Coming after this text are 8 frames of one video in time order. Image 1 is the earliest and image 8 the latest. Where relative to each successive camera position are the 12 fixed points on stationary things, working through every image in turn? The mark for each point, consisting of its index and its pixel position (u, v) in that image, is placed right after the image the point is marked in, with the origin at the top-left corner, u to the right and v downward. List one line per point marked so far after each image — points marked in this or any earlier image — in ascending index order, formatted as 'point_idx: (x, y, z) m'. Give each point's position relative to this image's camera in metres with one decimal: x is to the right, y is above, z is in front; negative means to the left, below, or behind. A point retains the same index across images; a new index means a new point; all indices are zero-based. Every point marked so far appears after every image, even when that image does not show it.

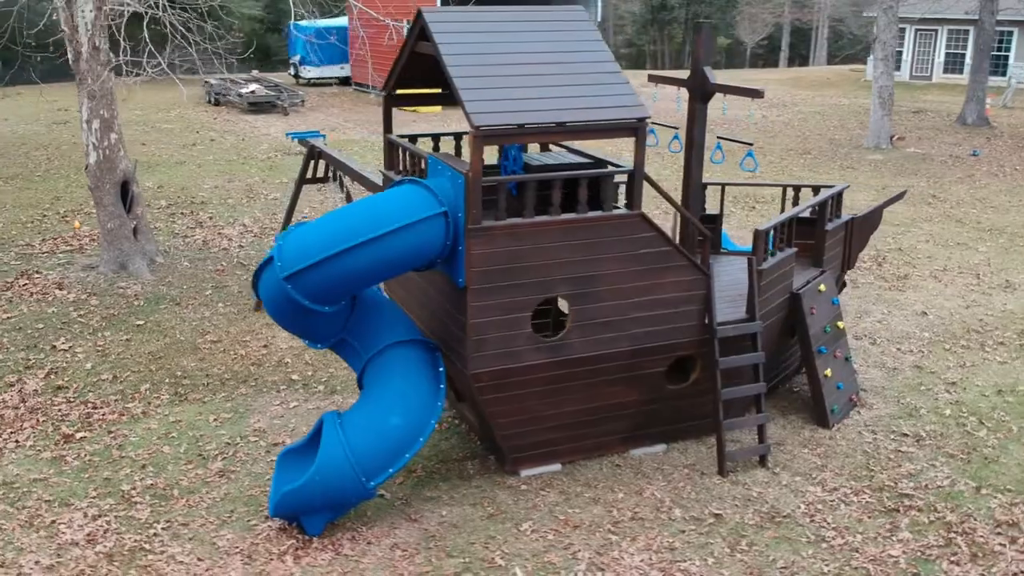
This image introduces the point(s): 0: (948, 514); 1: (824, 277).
0: (+2.7, -1.4, +6.1) m
1: (+2.3, +0.1, +7.4) m
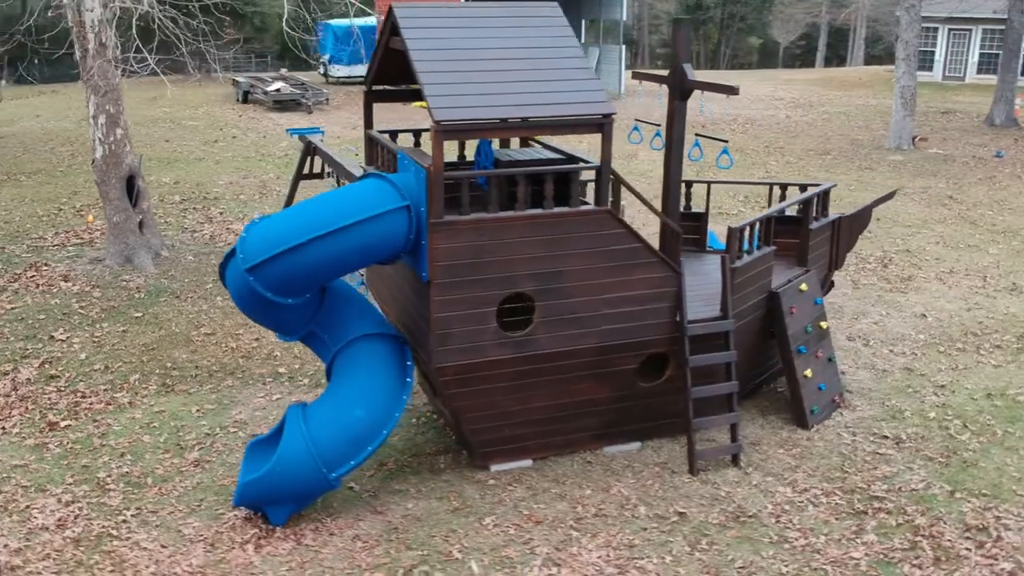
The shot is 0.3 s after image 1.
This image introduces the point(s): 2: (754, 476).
0: (+2.4, -1.4, +6.0) m
1: (+2.1, +0.1, +7.4) m
2: (+1.6, -1.2, +6.5) m
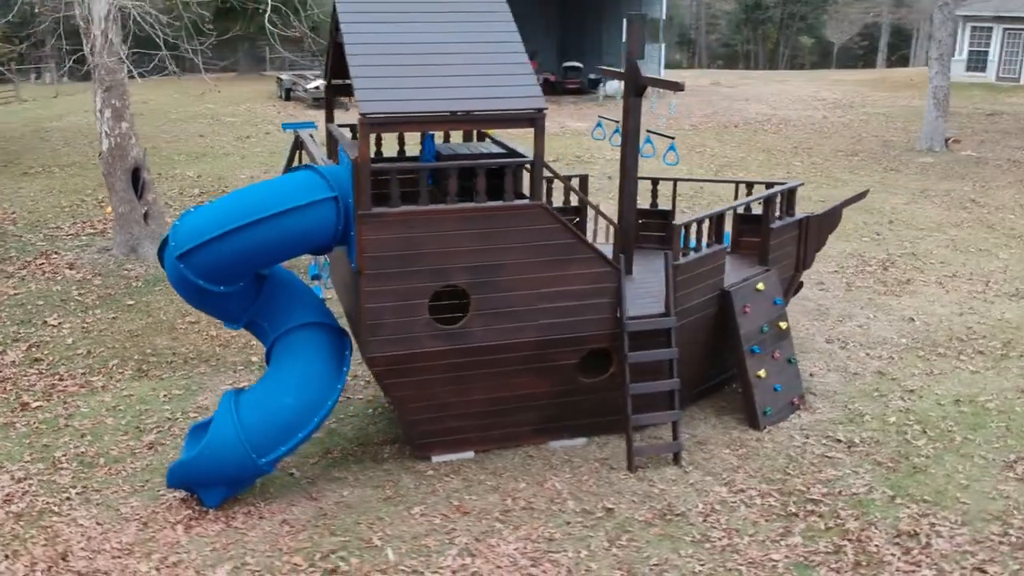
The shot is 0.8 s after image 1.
0: (+2.0, -1.4, +5.9) m
1: (+1.8, +0.1, +7.3) m
2: (+1.2, -1.2, +6.5) m
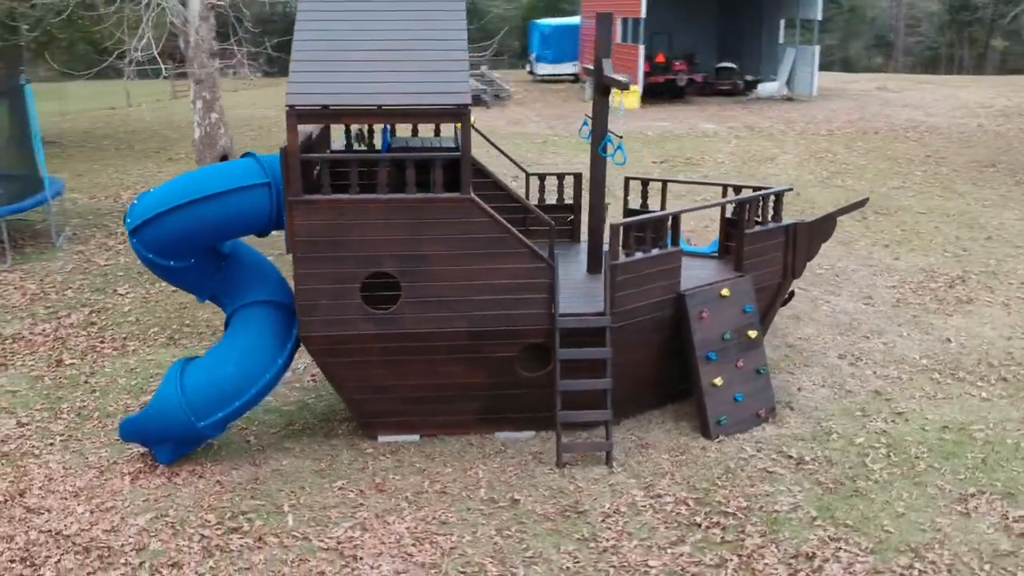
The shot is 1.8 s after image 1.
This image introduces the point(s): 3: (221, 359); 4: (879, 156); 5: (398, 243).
0: (+1.4, -1.4, +5.7) m
1: (+1.5, 0.0, +7.1) m
2: (+0.7, -1.2, +6.4) m
3: (-1.9, -0.4, +6.6) m
4: (+6.2, +2.2, +16.8) m
5: (-0.7, +0.3, +6.3) m
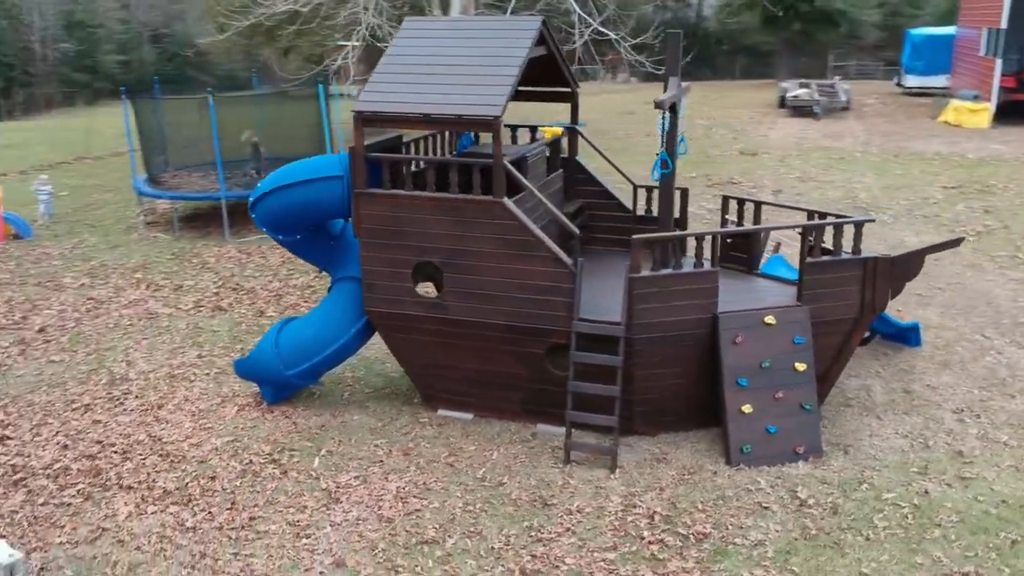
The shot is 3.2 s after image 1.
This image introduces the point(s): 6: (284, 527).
0: (+1.0, -1.6, +5.7) m
1: (+1.8, -0.2, +6.9) m
2: (+0.7, -1.3, +6.6) m
3: (-1.6, -0.2, +7.8) m
4: (+10.2, +1.2, +13.9) m
5: (-0.5, +0.4, +7.1) m
6: (-1.4, -1.5, +6.2) m
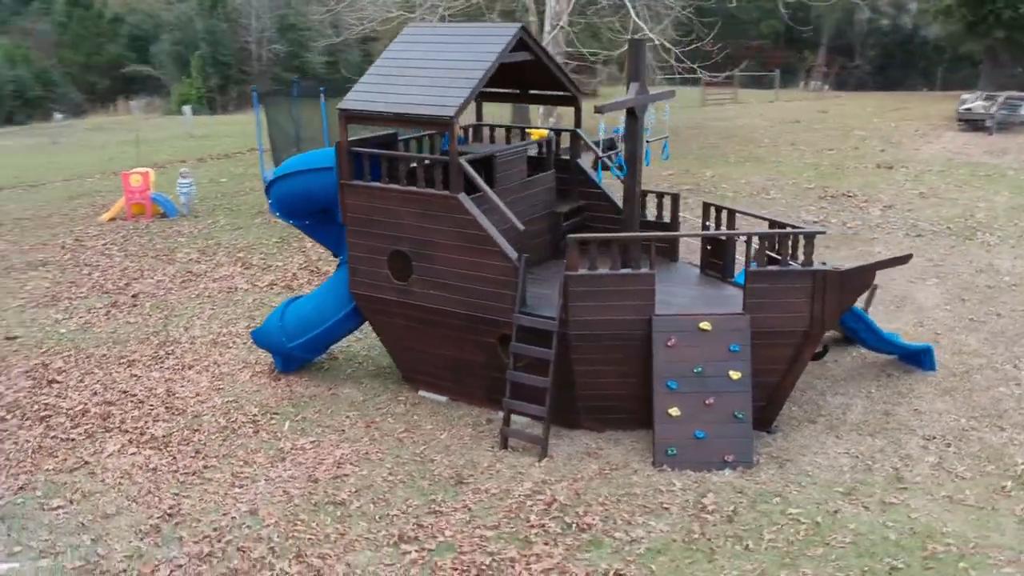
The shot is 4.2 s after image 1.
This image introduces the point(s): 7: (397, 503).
0: (+0.2, -1.5, +6.0) m
1: (+1.4, -0.2, +6.9) m
2: (+0.1, -1.3, +6.9) m
3: (-1.7, -0.1, +8.5) m
4: (+11.2, +0.6, +11.9) m
5: (-0.8, +0.5, +7.6) m
6: (-2.0, -1.3, +6.9) m
7: (-0.7, -1.4, +6.5) m
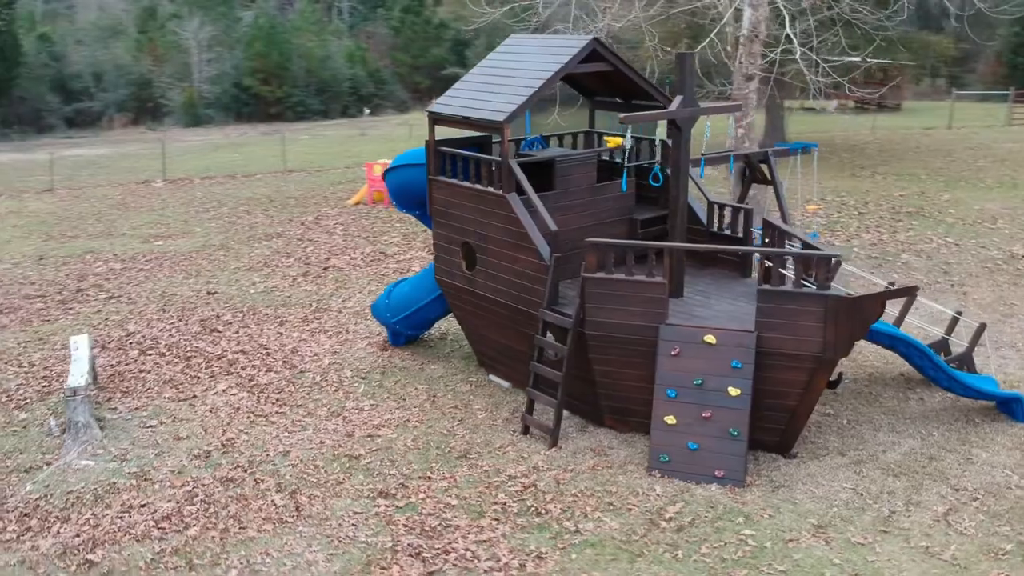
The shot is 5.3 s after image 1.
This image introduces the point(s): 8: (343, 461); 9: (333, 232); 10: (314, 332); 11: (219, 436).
0: (-0.1, -1.5, +6.4) m
1: (+1.5, -0.3, +6.9) m
2: (+0.2, -1.2, +7.3) m
3: (-0.9, +0.1, +9.4) m
4: (+12.3, -0.6, +8.4) m
5: (-0.3, +0.5, +8.3) m
6: (-1.8, -1.1, +8.1) m
7: (-0.8, -1.3, +7.2) m
8: (-1.2, -1.3, +7.4) m
9: (-2.7, +0.8, +15.1) m
10: (-2.1, -0.5, +10.4) m
11: (-2.3, -1.2, +7.8) m
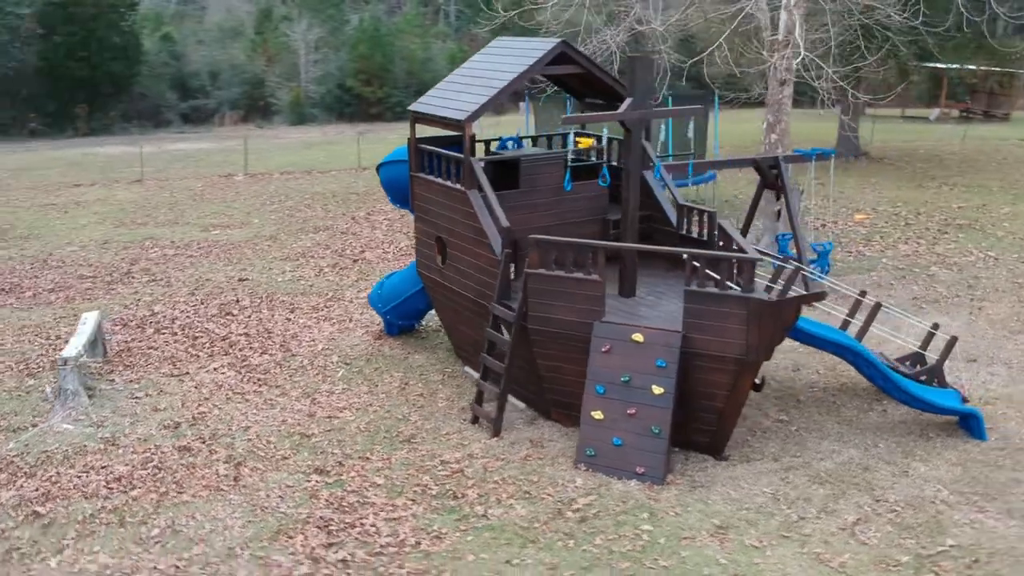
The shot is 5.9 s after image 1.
0: (-0.6, -1.4, +6.7) m
1: (+1.0, -0.3, +7.0) m
2: (-0.3, -1.2, +7.6) m
3: (-1.0, +0.1, +9.8) m
4: (+11.9, -1.0, +7.1) m
5: (-0.6, +0.6, +8.6) m
6: (-2.2, -1.0, +8.5) m
7: (-1.3, -1.2, +7.6) m
8: (-1.7, -1.2, +7.8) m
9: (-2.1, +1.0, +15.6) m
10: (-2.1, -0.3, +10.8) m
11: (-2.6, -1.0, +8.3) m
